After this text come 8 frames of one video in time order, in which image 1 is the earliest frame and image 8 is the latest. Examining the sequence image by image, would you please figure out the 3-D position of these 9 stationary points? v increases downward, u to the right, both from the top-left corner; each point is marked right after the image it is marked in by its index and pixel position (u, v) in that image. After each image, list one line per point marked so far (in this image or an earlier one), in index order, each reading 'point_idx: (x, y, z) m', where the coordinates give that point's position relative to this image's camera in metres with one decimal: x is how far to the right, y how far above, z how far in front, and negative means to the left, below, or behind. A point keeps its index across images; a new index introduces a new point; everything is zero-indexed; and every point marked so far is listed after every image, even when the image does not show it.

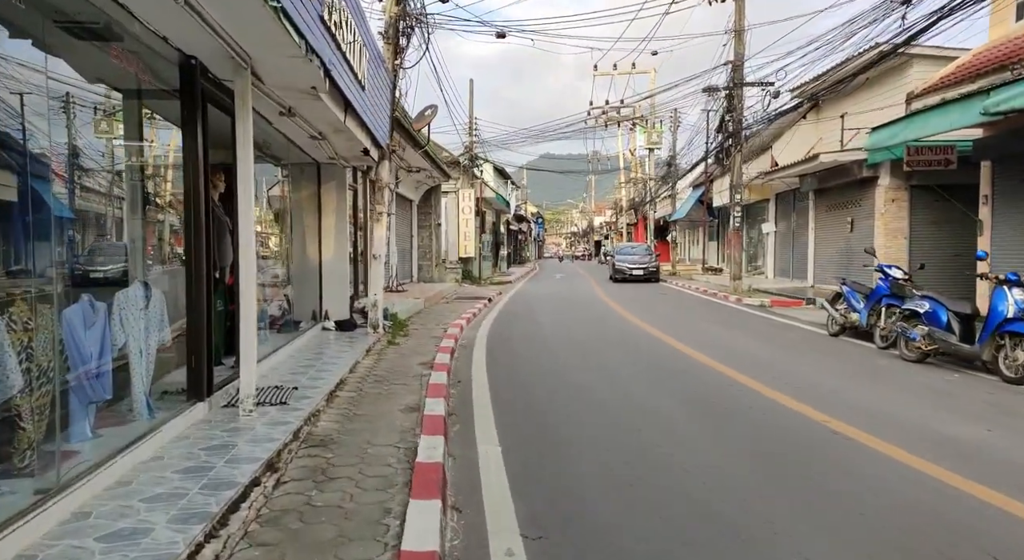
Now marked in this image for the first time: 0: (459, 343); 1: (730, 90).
0: (-0.7, -0.9, +10.4) m
1: (+6.2, +5.4, +20.2) m
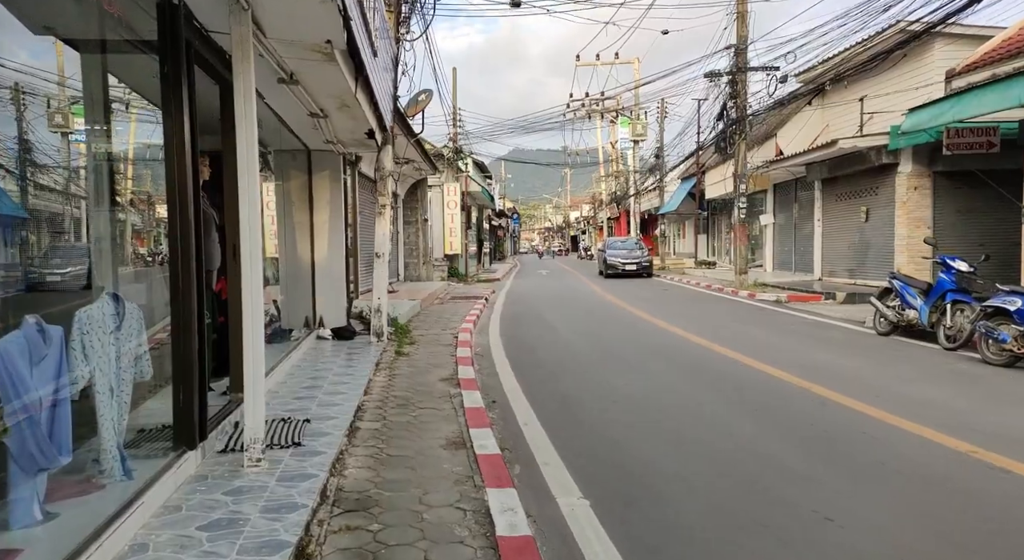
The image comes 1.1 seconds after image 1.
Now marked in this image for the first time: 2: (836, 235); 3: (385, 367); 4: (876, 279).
0: (-0.5, -0.9, +9.3) m
1: (+6.0, +5.6, +19.3) m
2: (+8.5, +1.2, +18.8) m
3: (-1.3, -0.9, +7.3) m
4: (+8.4, 0.0, +16.6) m
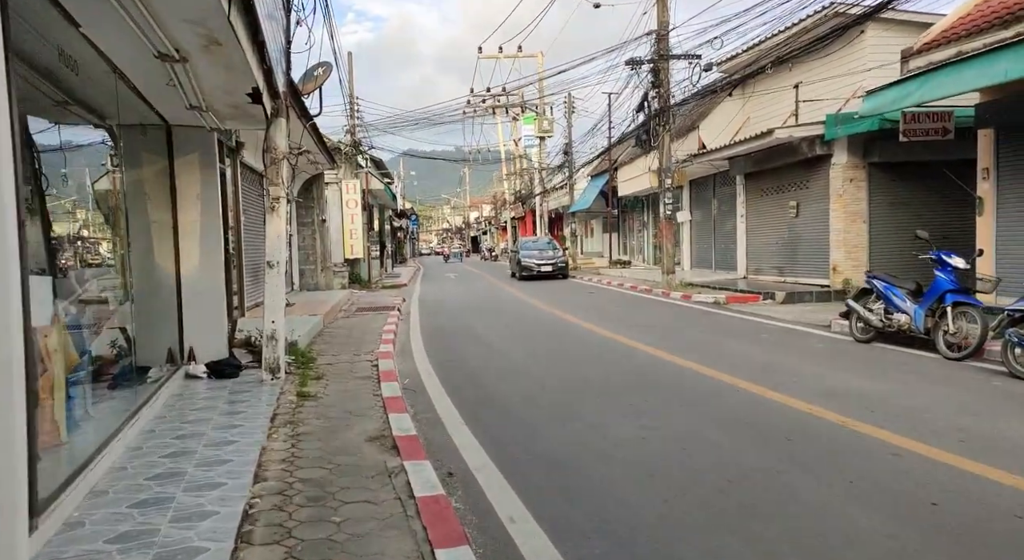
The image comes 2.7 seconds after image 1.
0: (-1.2, -1.0, +7.3) m
1: (+3.6, +5.5, +18.2) m
2: (+6.3, +1.2, +18.0) m
3: (-1.7, -1.0, +5.2) m
4: (+6.6, +0.1, +15.9) m
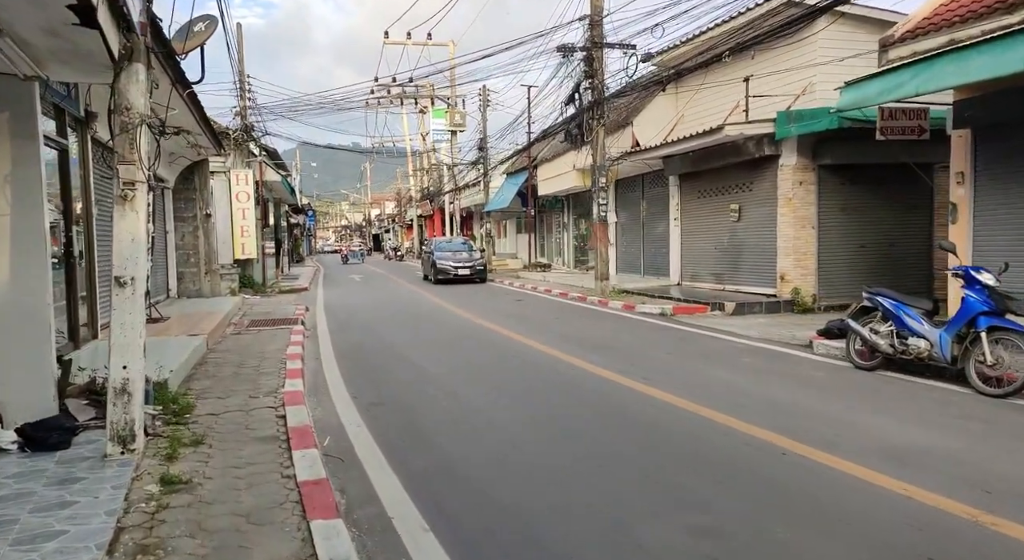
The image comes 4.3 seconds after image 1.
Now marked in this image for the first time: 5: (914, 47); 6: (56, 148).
0: (-1.5, -1.2, +5.3) m
1: (+1.8, +5.4, +16.7) m
2: (+4.4, +1.0, +16.9) m
3: (-1.7, -1.2, +3.2) m
4: (+5.0, -0.1, +14.9) m
5: (+5.3, +3.0, +9.3) m
6: (-4.5, +1.3, +7.1) m
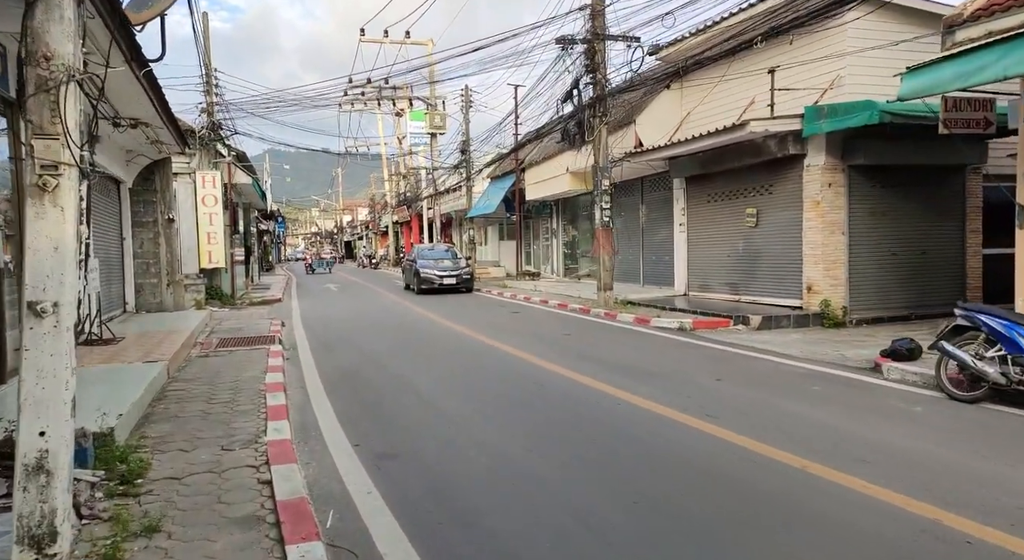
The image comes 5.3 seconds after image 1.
0: (-1.1, -1.3, +3.9) m
1: (+1.7, +5.2, +15.5) m
2: (+4.3, +0.8, +15.8) m
3: (-1.2, -1.3, +1.7) m
4: (+5.0, -0.3, +13.7) m
5: (+5.5, +2.9, +8.2) m
6: (-4.2, +1.1, +5.5) m
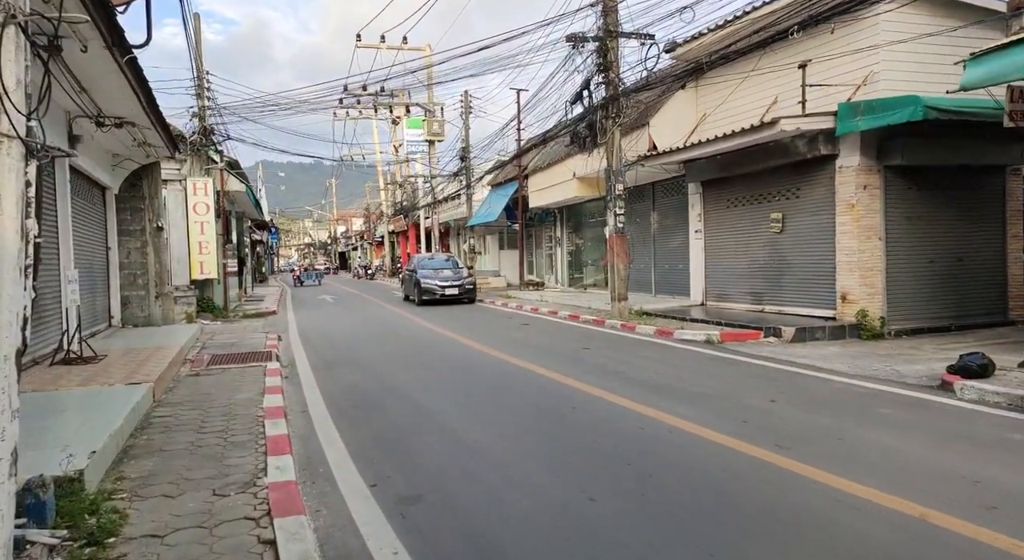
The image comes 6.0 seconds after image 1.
0: (-0.8, -1.4, +3.0) m
1: (+1.8, +5.0, +14.7) m
2: (+4.5, +0.6, +15.0) m
3: (-0.9, -1.3, +0.9) m
4: (+5.2, -0.5, +12.9) m
5: (+5.7, +2.8, +7.4) m
6: (-3.9, +1.1, +4.7) m
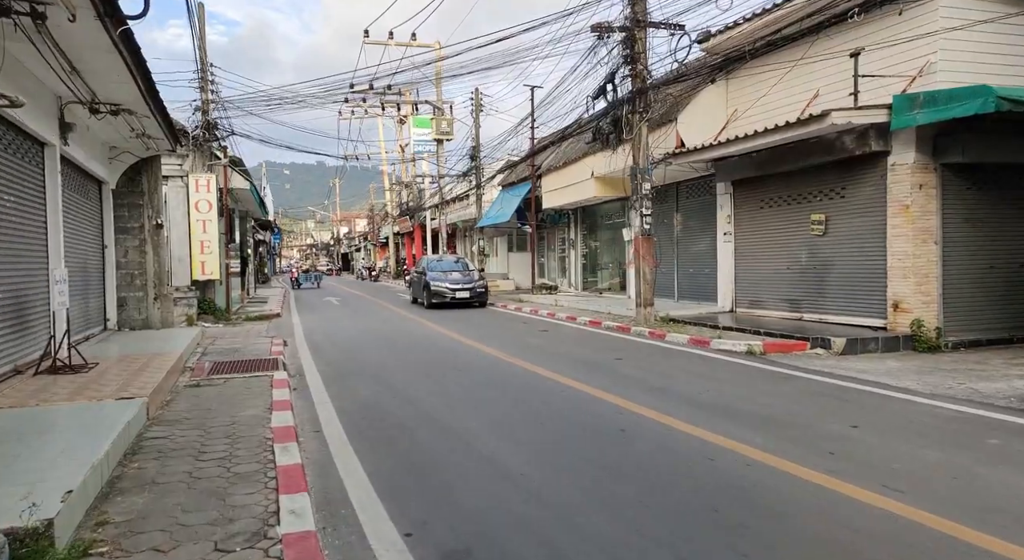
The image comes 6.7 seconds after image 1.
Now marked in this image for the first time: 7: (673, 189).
0: (-0.4, -1.4, +2.2) m
1: (+2.3, +4.9, +13.9) m
2: (+4.9, +0.5, +14.1) m
3: (-0.5, -1.3, 0.0) m
4: (+5.6, -0.6, +12.0) m
5: (+6.1, +2.7, +6.6) m
6: (-3.5, +1.1, +3.8) m
7: (+3.9, +2.2, +17.5) m
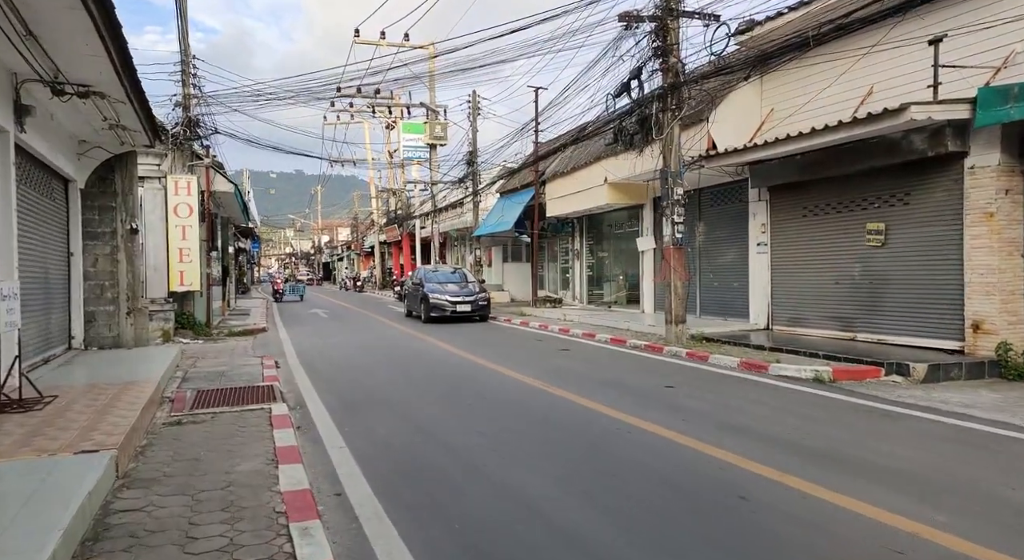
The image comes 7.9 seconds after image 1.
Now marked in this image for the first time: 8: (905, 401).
0: (+0.3, -1.5, +0.7) m
1: (+2.6, +4.6, +12.6) m
2: (+5.3, +0.2, +12.9) m
3: (+0.2, -1.4, -1.4) m
4: (+6.0, -0.8, +10.8) m
5: (+6.7, +2.6, +5.4) m
6: (-2.8, +1.0, +2.4) m
7: (+4.2, +1.9, +16.2) m
8: (+4.4, -1.4, +8.0) m
